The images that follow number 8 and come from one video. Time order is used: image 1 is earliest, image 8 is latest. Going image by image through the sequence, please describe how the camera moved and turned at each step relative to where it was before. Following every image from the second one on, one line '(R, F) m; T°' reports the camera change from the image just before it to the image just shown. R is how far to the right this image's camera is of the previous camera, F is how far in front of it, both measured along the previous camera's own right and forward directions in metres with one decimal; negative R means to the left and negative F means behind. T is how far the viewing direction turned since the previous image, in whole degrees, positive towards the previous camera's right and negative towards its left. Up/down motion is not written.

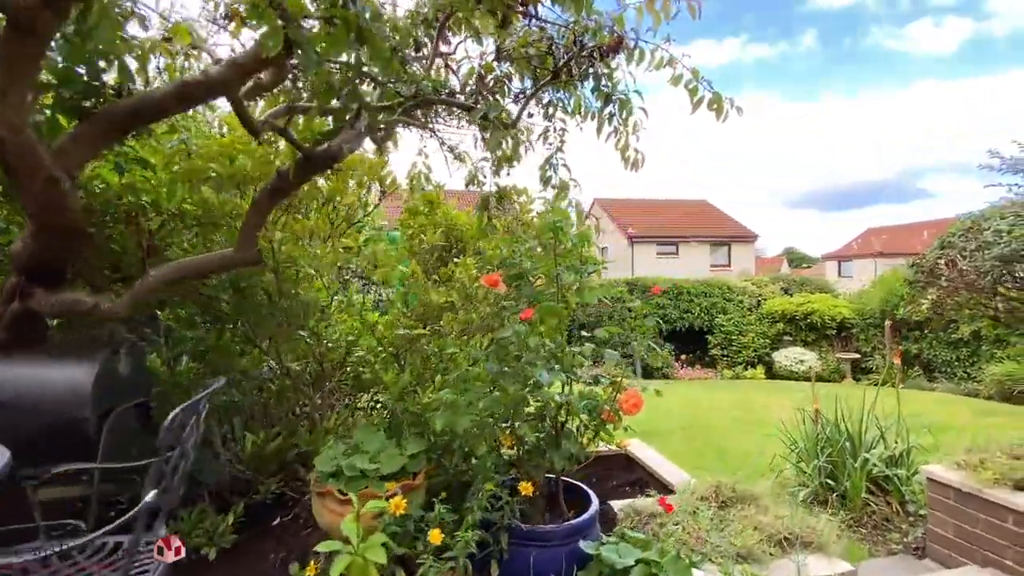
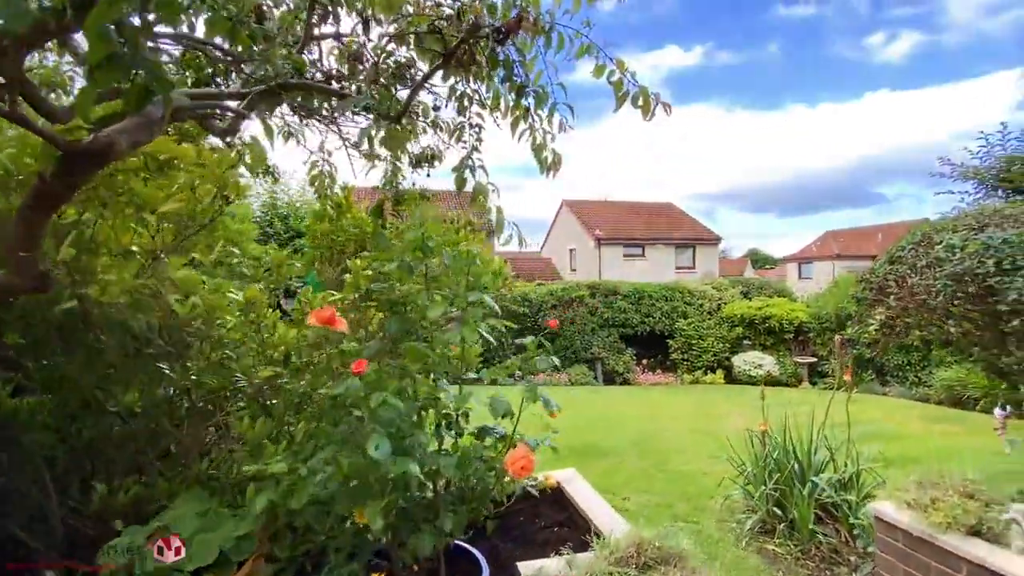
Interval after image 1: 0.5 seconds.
(+0.3, +0.4) m; +3°
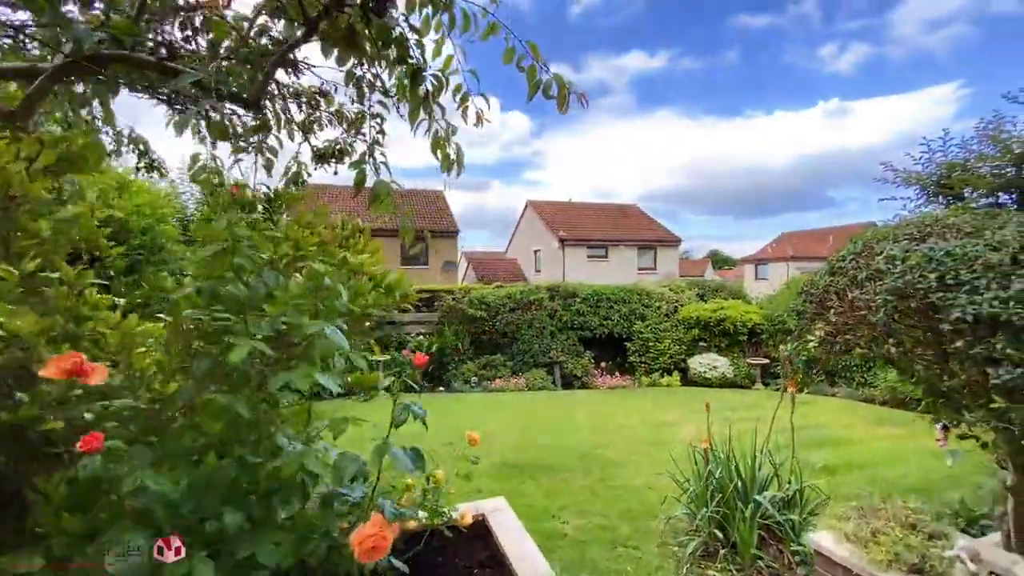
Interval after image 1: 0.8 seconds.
(+0.3, +0.3) m; +4°
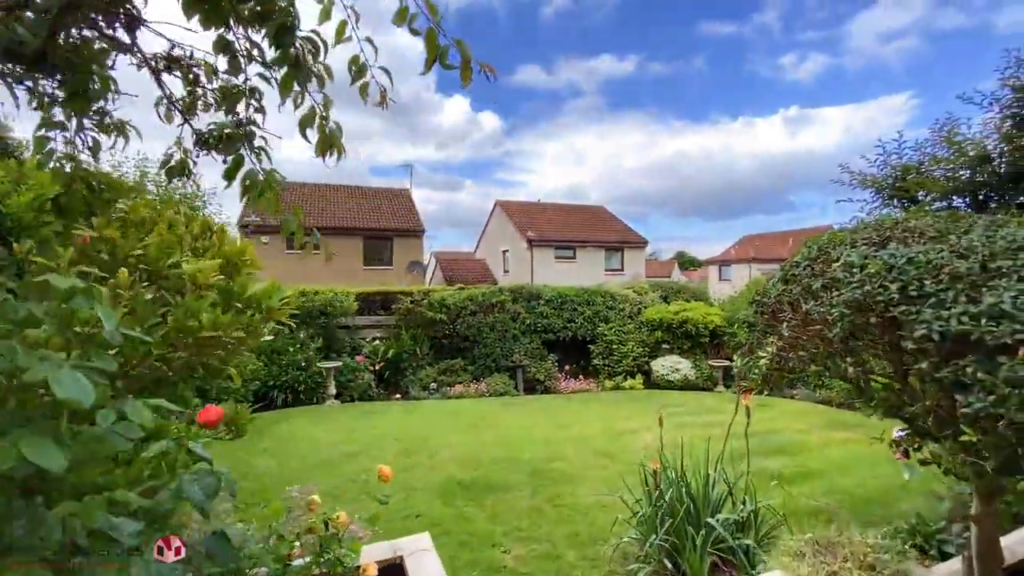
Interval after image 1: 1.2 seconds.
(+0.3, +0.3) m; +3°
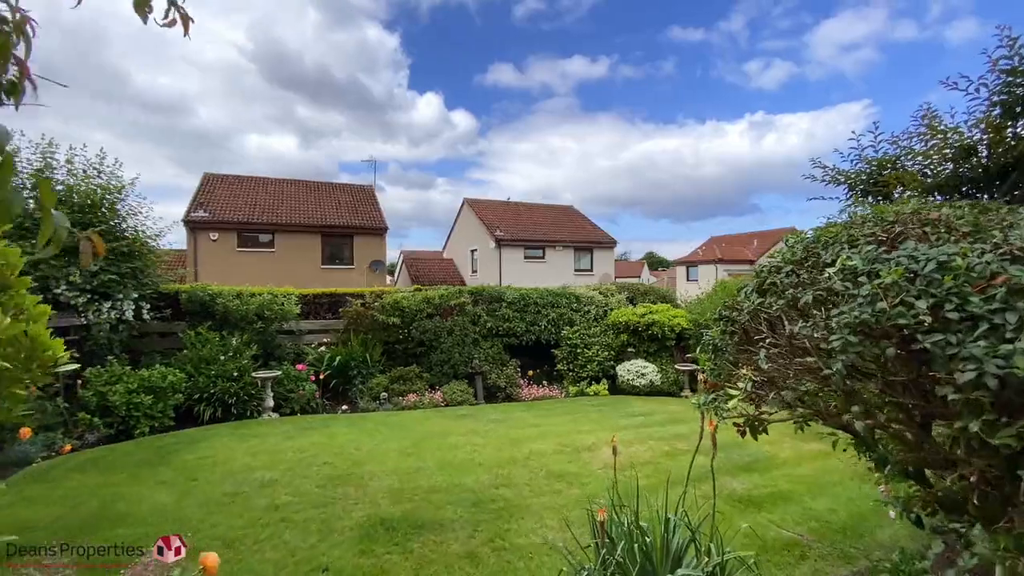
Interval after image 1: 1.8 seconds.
(+0.3, +0.6) m; +3°
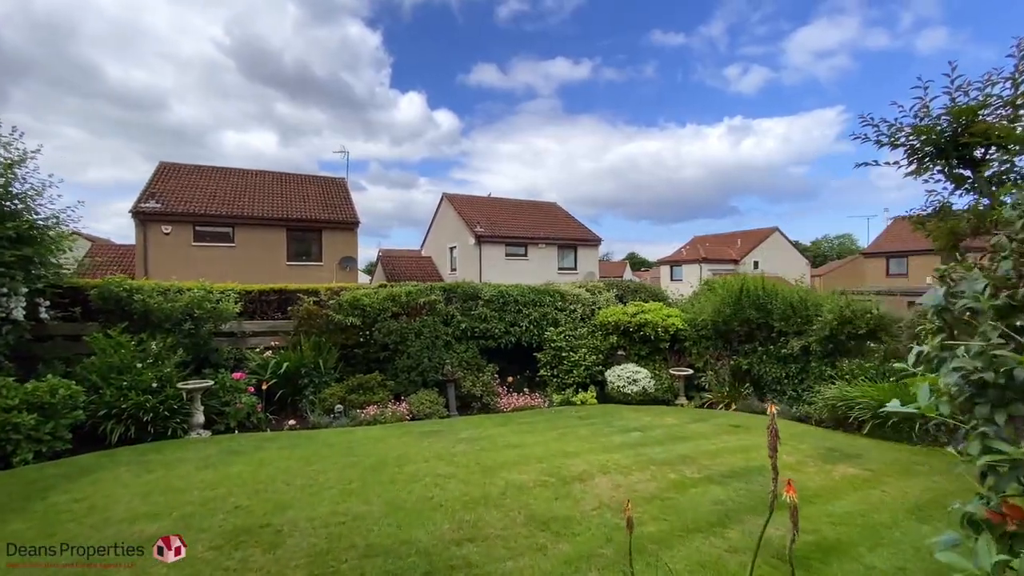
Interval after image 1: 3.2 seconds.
(+0.1, +1.1) m; +2°
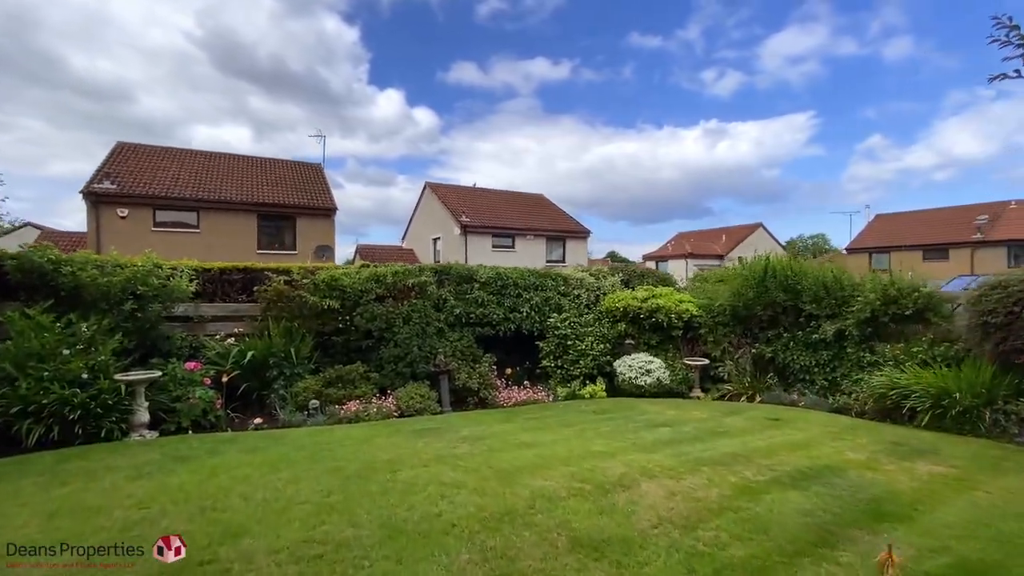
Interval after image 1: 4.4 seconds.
(-0.4, +1.0) m; +3°
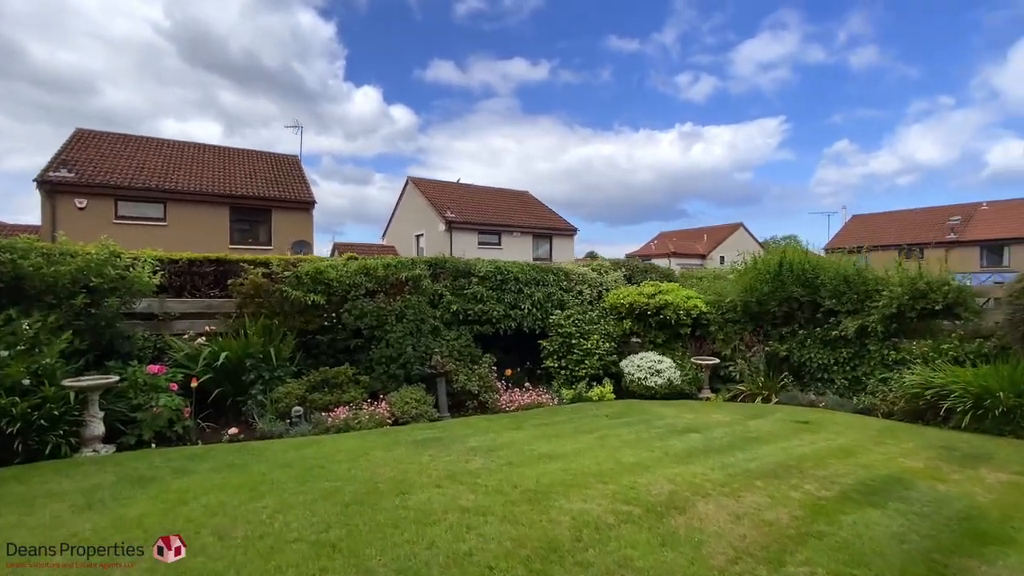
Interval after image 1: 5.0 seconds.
(-0.4, +0.6) m; +3°
